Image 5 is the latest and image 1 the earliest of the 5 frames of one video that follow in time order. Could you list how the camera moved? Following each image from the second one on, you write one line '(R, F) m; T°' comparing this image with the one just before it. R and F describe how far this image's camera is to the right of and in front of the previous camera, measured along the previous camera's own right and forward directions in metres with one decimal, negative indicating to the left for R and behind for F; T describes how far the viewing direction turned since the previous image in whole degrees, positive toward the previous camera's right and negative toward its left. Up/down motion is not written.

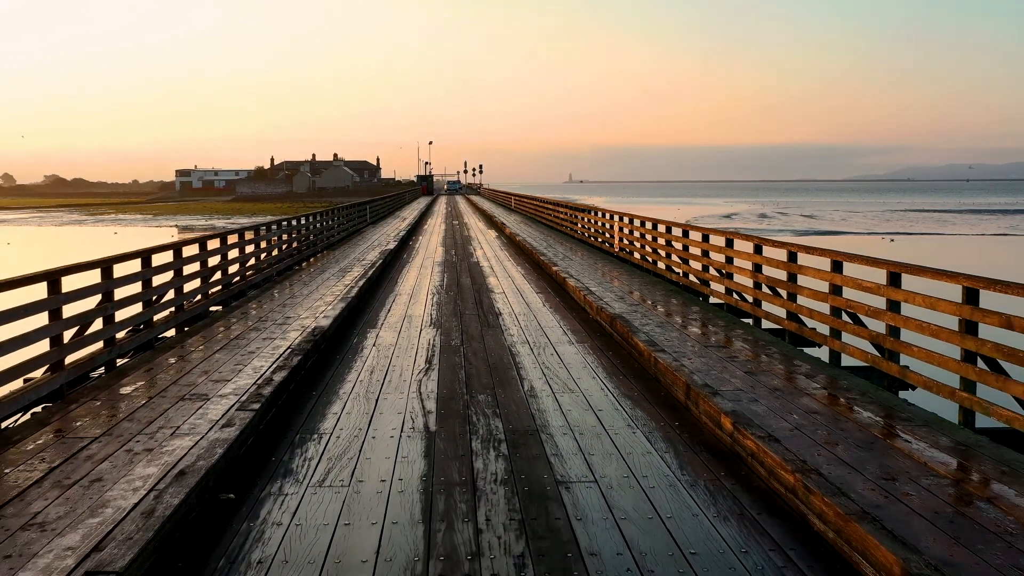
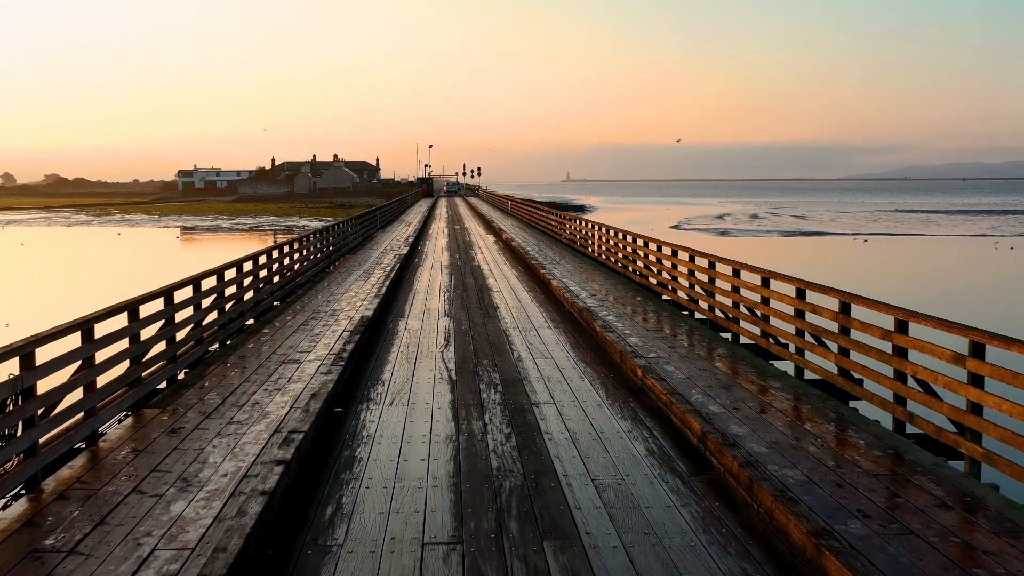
(+0.1, -2.4) m; 0°
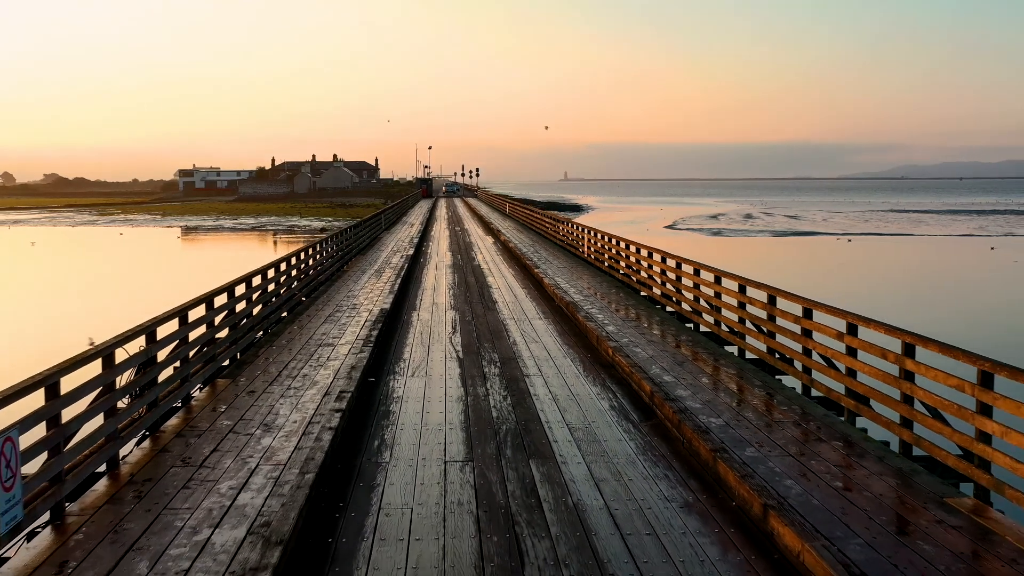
(0.0, -1.5) m; 0°
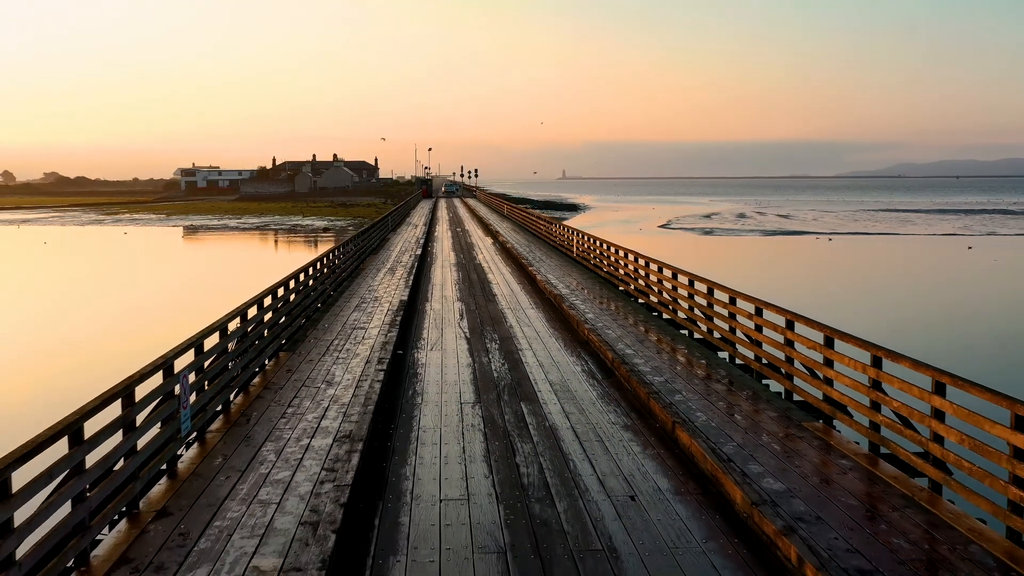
(0.0, -2.1) m; 0°
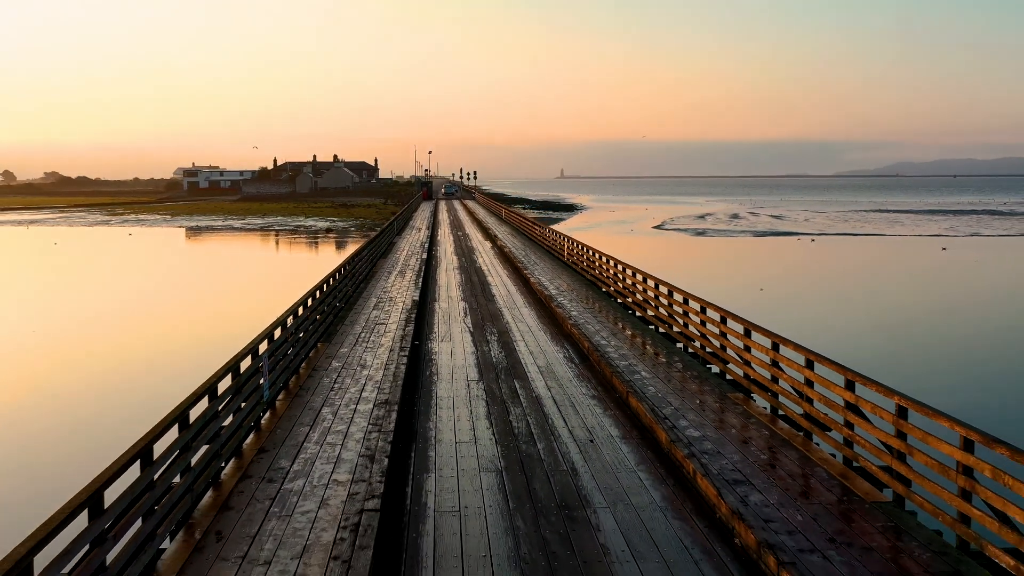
(+0.1, -2.1) m; 0°
